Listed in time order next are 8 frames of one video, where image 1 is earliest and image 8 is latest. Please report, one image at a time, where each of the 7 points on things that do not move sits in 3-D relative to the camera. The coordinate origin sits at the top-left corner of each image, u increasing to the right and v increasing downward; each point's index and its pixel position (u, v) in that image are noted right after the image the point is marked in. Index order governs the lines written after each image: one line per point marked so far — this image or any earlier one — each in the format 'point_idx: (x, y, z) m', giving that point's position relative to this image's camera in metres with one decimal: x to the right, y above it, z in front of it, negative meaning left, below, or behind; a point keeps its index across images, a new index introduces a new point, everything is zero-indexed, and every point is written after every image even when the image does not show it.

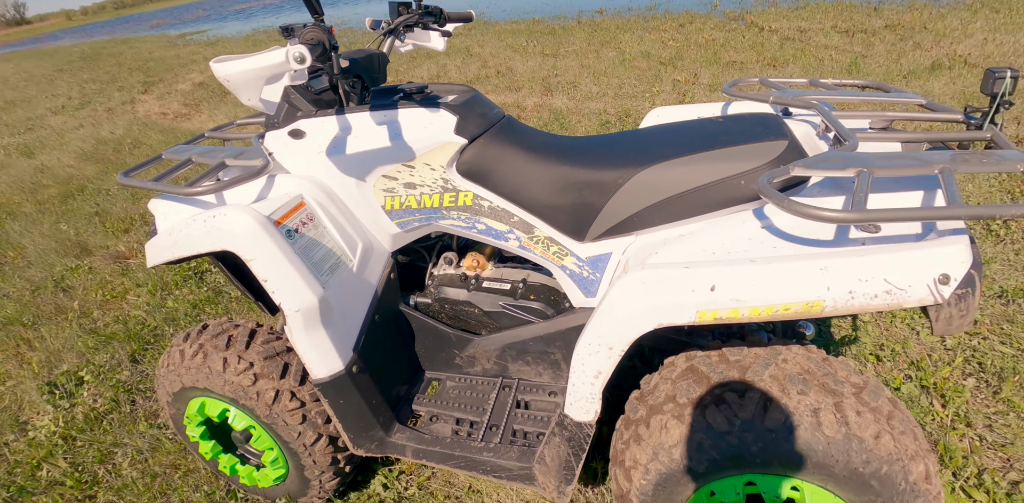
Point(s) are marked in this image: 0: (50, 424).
0: (-2.3, -0.8, +2.4) m
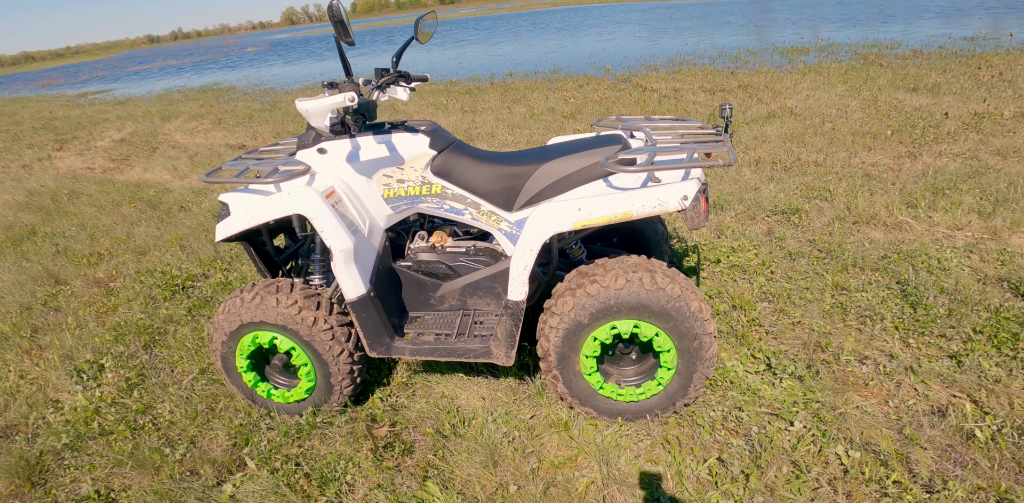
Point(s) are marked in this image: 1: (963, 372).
0: (-2.6, -0.9, +2.9) m
1: (+2.4, -0.6, +2.5) m
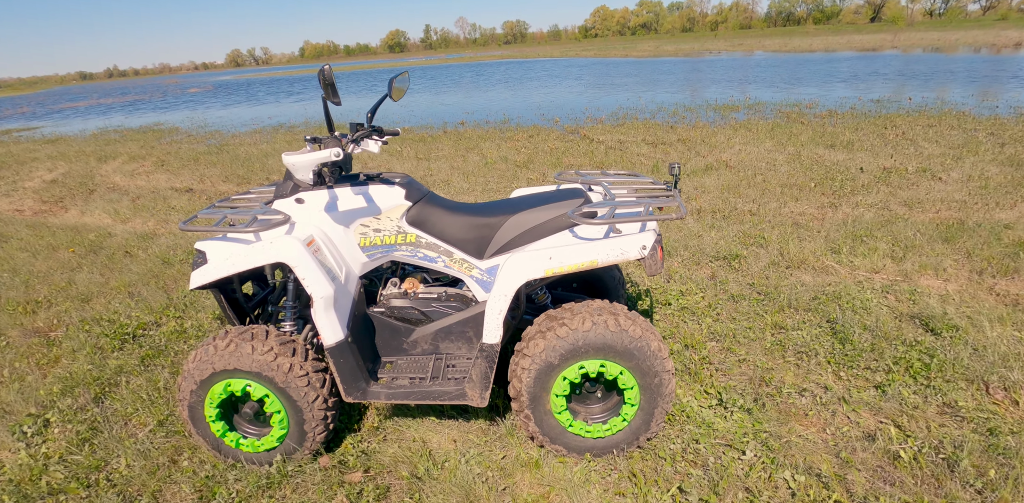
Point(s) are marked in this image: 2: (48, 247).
0: (-2.7, -1.1, +2.7) m
1: (+2.2, -0.9, +2.8) m
2: (-6.2, +0.1, +6.5) m
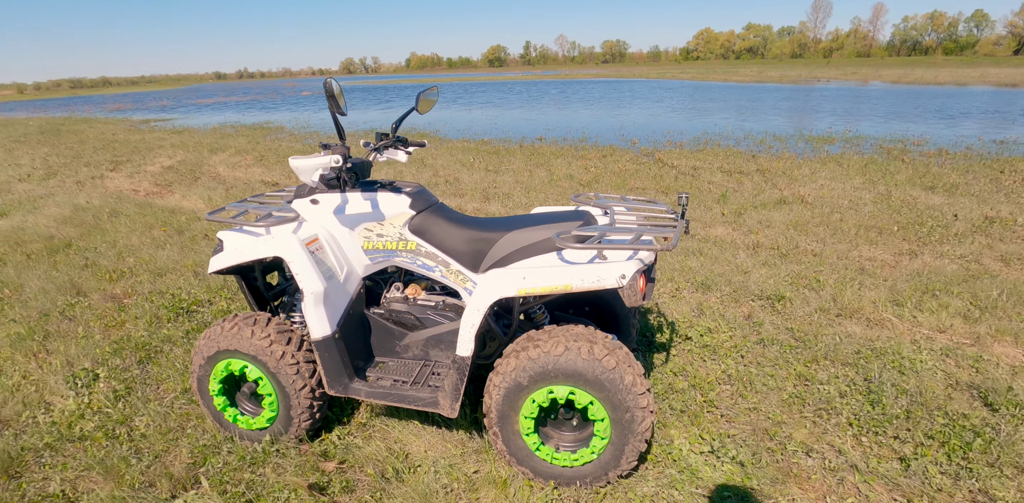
0: (-2.8, -1.0, +3.1) m
1: (+2.1, -1.2, +2.5) m
2: (-5.6, +0.4, +7.4) m
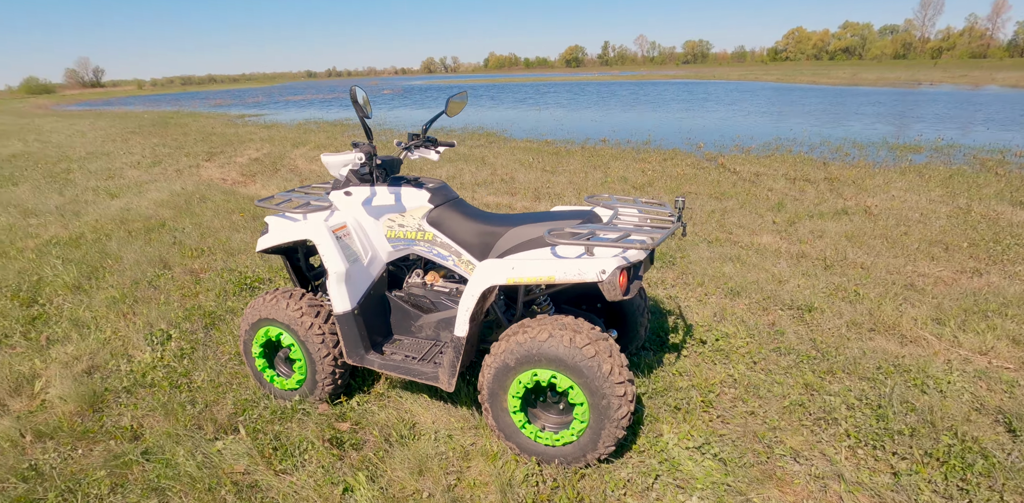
0: (-2.8, -0.8, +3.7) m
1: (+2.0, -1.2, +2.5) m
2: (-4.9, +0.7, +8.3) m
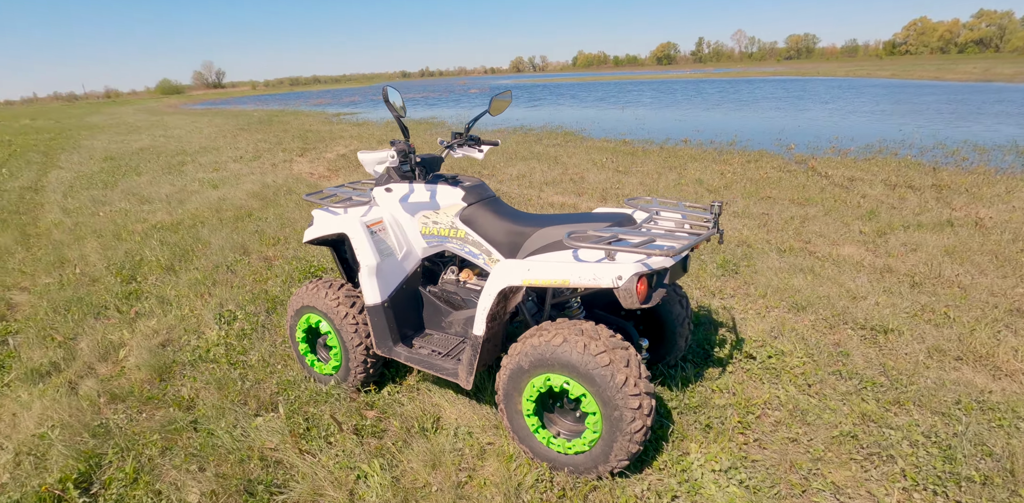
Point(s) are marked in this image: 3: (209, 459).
0: (-2.5, -0.7, +4.1) m
1: (+2.0, -1.3, +2.2) m
2: (-3.9, +0.9, +8.9) m
3: (-1.7, -1.2, +2.7) m
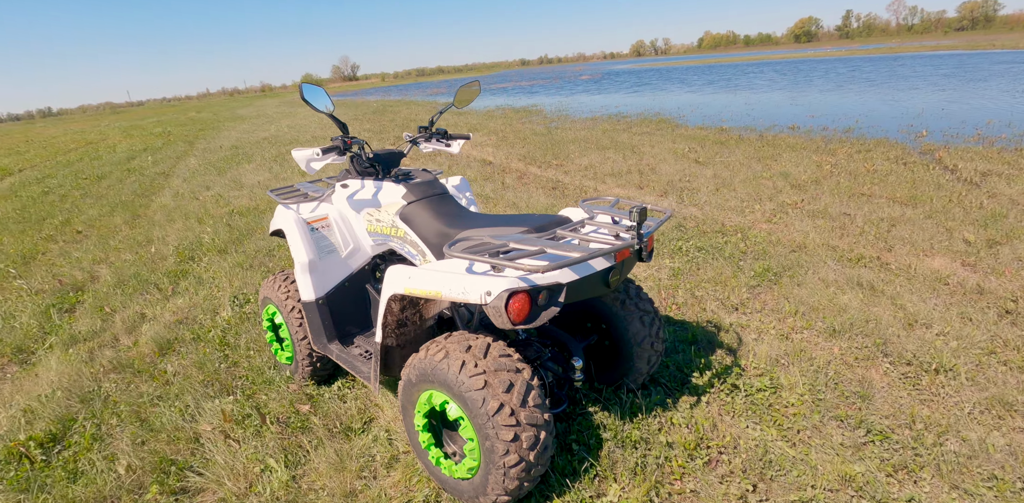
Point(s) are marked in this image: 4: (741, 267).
0: (-2.7, -0.6, +4.4) m
1: (+1.3, -1.5, +1.7) m
2: (-3.0, +1.2, +9.4) m
3: (-2.2, -1.1, +2.9) m
4: (+2.5, -0.2, +5.3) m
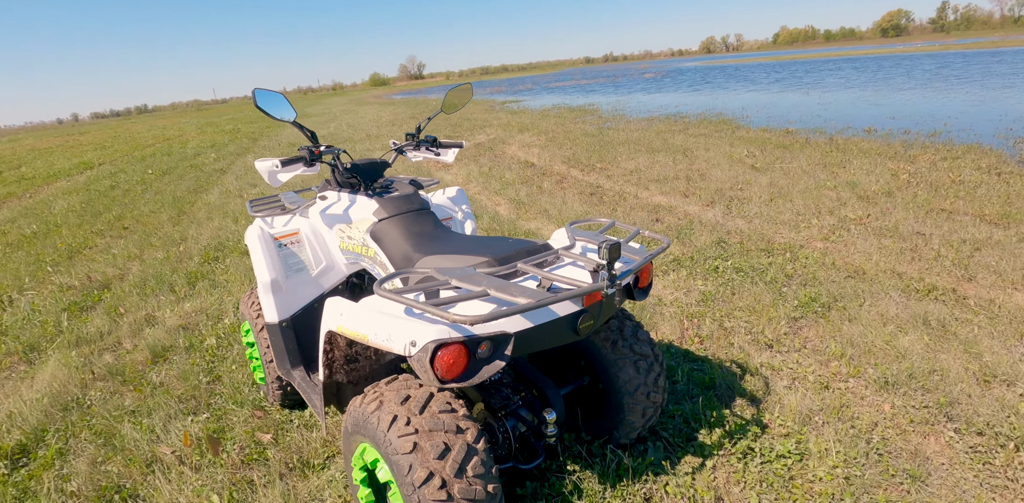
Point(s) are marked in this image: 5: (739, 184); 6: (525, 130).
0: (-2.7, -0.6, +4.4) m
1: (+1.0, -1.7, +1.2) m
2: (-2.3, +1.1, +9.3) m
3: (-2.4, -1.2, +2.8) m
4: (+2.6, -0.4, +4.7) m
5: (+4.6, +1.4, +10.1) m
6: (+0.2, +4.7, +18.7) m
